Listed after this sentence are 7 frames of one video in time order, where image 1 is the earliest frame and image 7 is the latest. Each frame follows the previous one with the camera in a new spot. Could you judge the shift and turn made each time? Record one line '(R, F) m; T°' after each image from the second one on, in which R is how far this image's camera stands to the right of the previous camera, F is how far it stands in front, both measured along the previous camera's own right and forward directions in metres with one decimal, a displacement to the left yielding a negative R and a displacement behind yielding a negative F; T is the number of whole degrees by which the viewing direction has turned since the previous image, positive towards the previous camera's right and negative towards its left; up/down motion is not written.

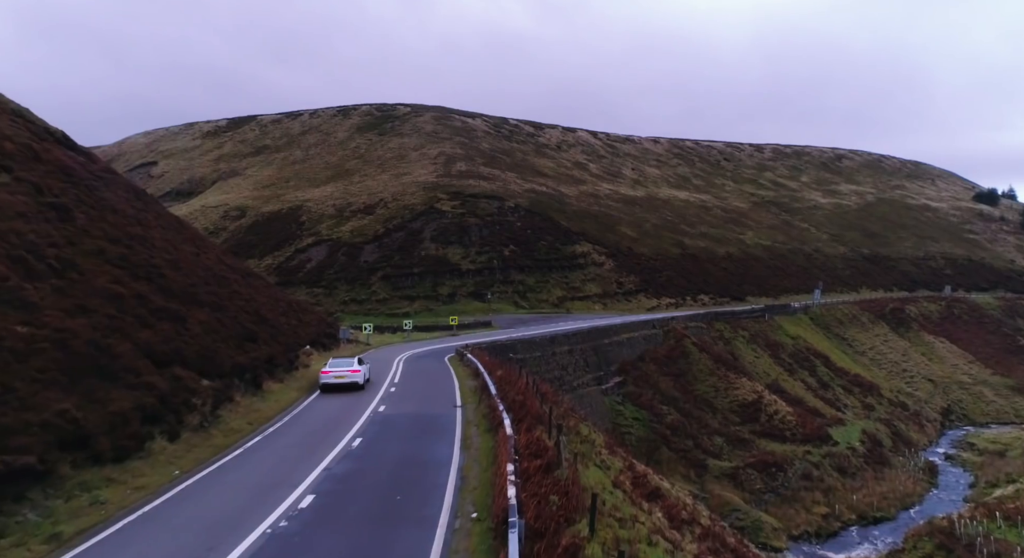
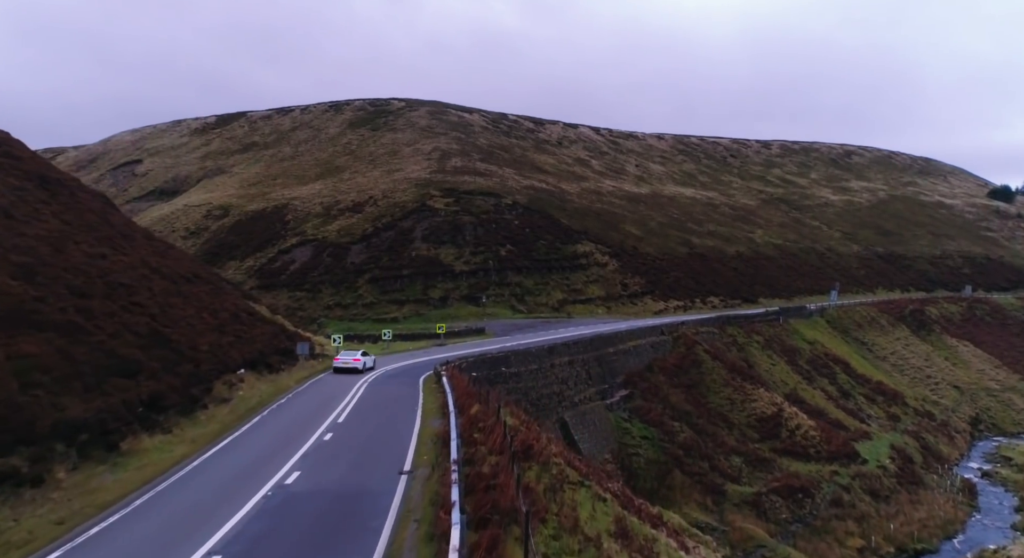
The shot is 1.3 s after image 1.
(+0.4, +3.3) m; 0°
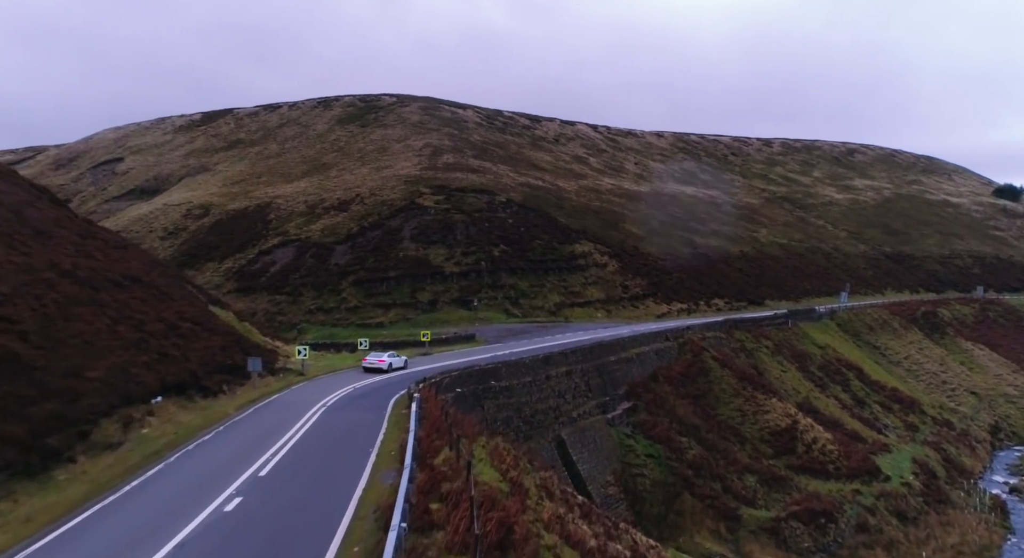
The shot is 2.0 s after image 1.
(+0.2, +2.6) m; 0°
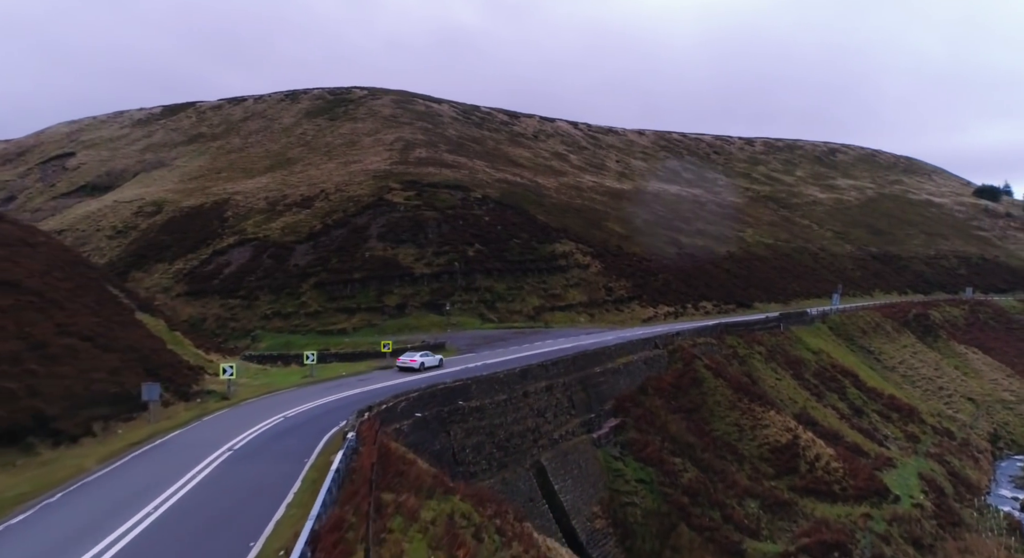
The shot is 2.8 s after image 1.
(+0.3, +3.1) m; +2°
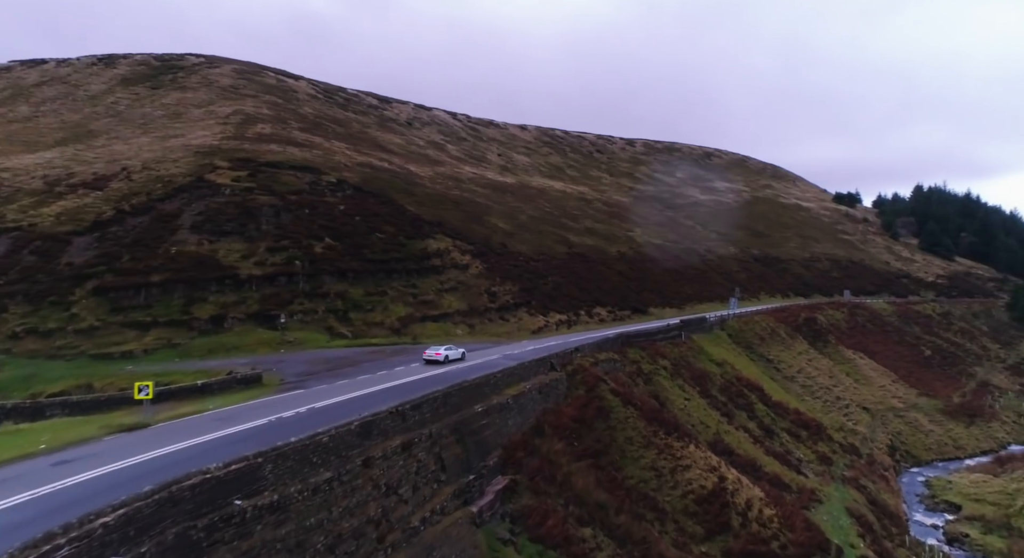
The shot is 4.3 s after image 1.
(+1.1, +7.4) m; +11°
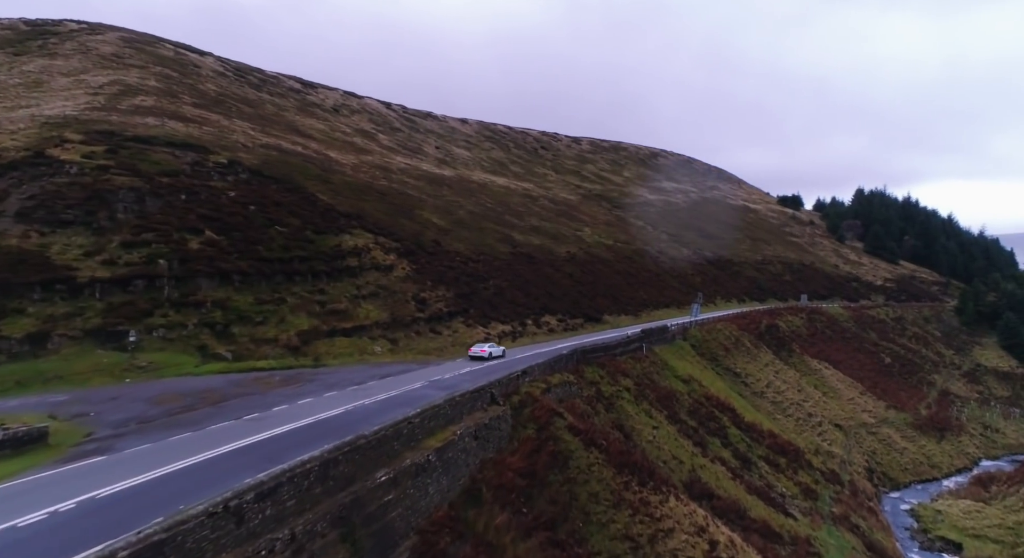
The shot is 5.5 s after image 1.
(+0.5, +6.0) m; +5°
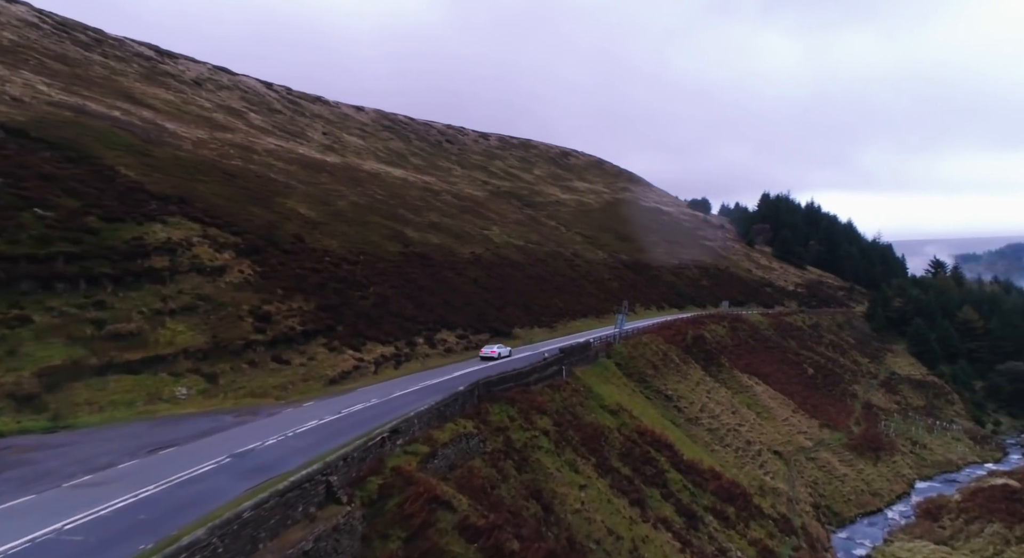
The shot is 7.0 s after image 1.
(+1.0, +7.4) m; +8°
